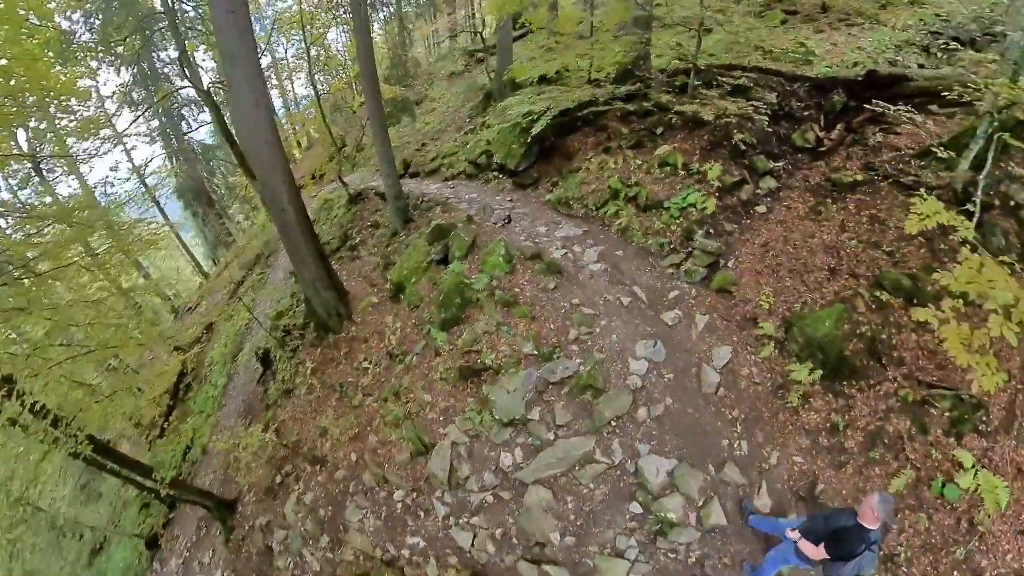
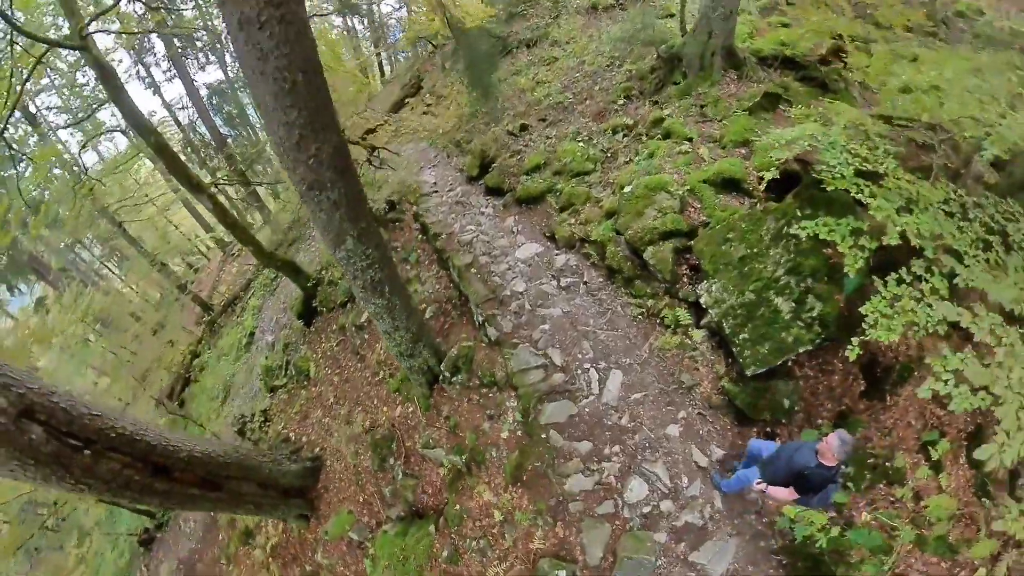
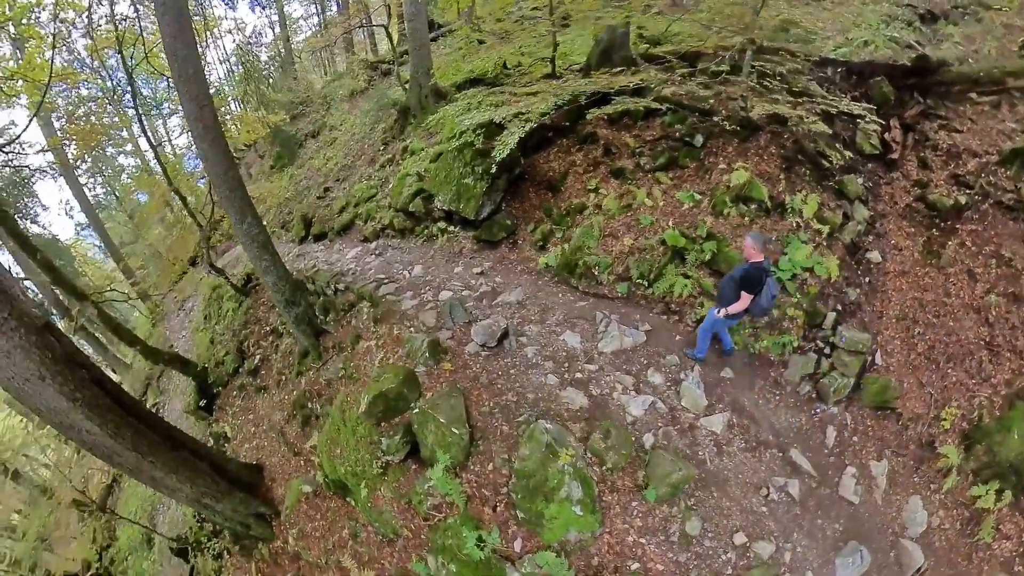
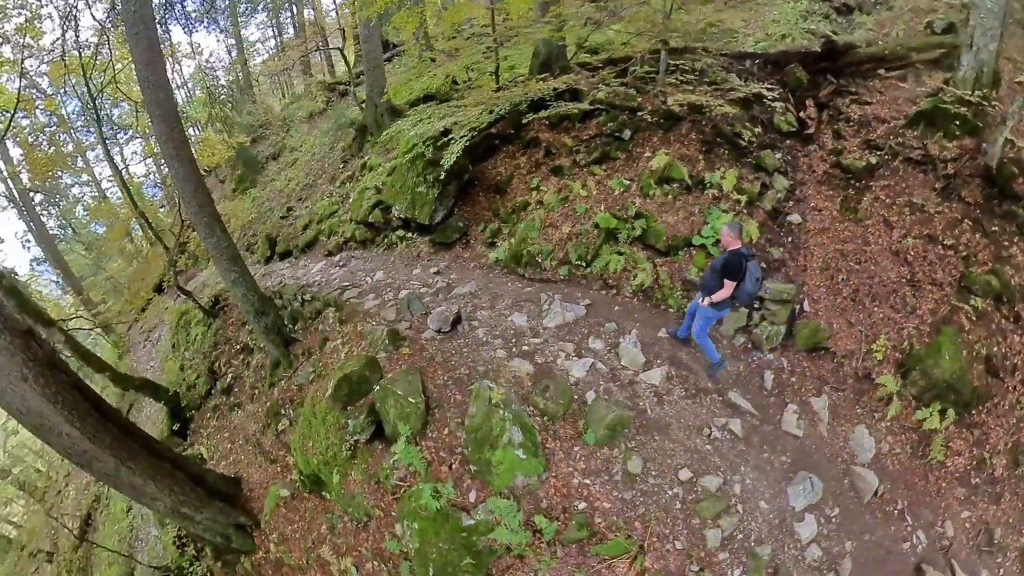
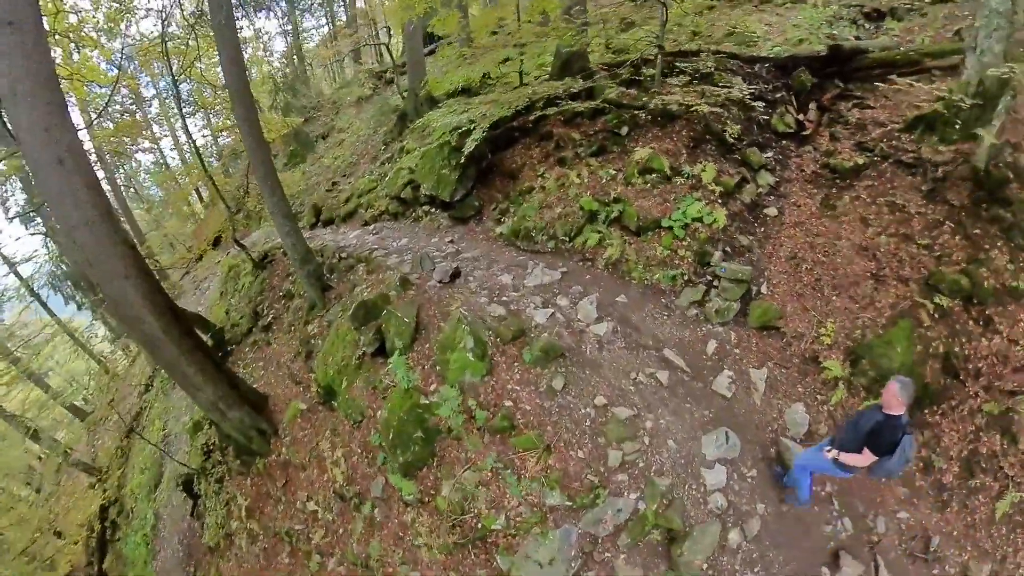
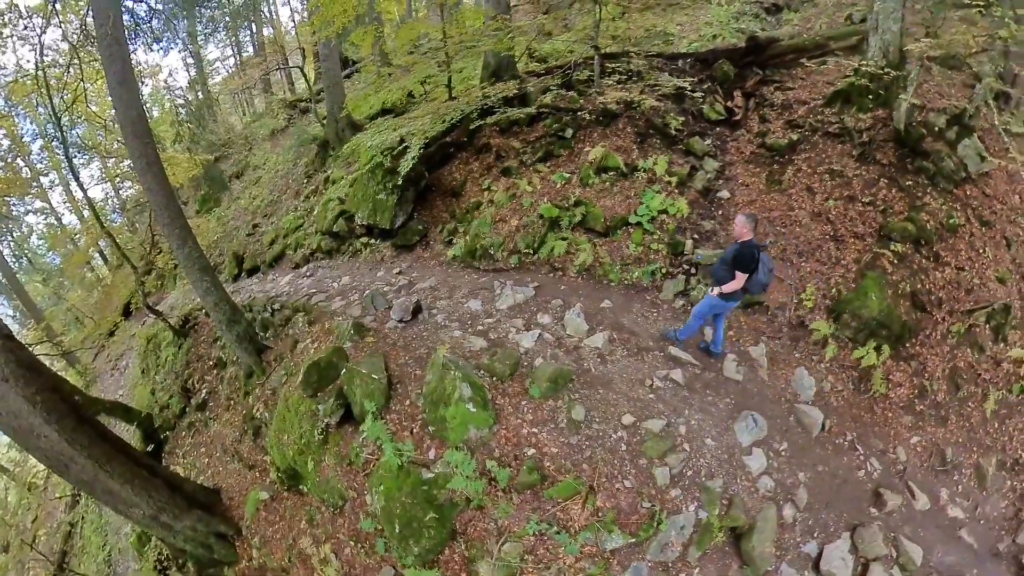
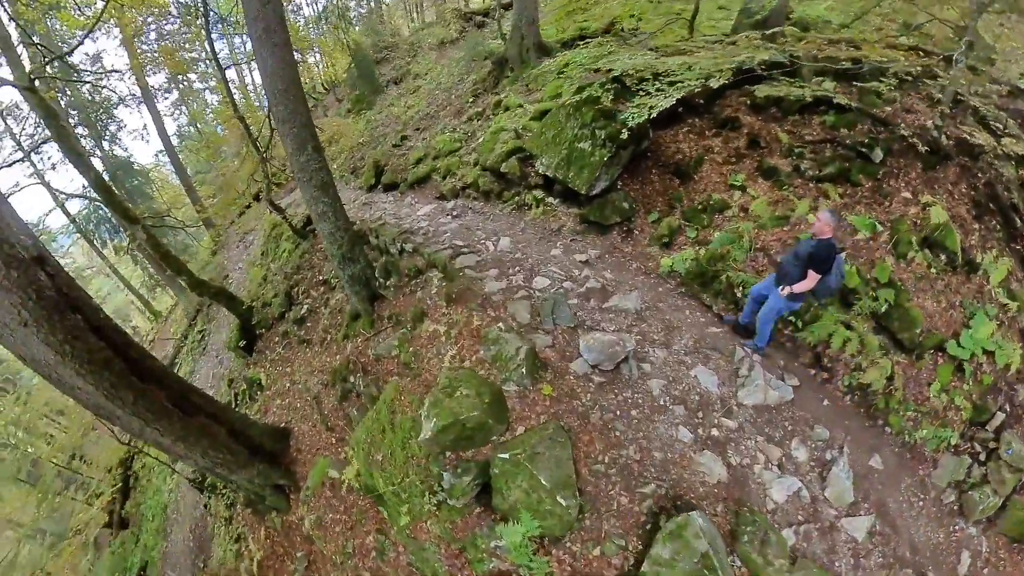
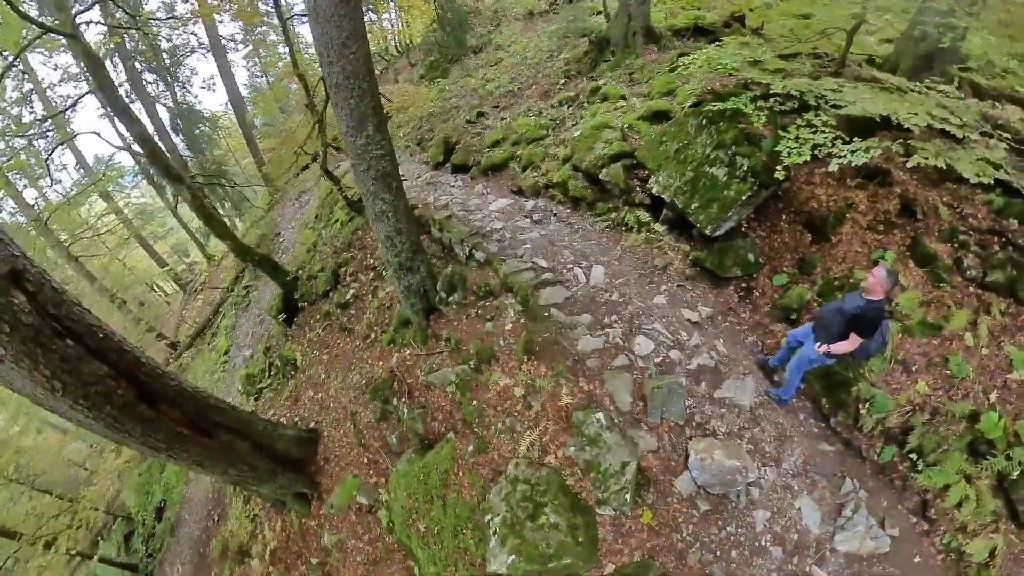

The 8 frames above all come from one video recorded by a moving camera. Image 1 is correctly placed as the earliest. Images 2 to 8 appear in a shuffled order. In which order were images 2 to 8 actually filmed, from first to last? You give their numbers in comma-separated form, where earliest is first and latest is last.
5, 6, 4, 3, 7, 8, 2
